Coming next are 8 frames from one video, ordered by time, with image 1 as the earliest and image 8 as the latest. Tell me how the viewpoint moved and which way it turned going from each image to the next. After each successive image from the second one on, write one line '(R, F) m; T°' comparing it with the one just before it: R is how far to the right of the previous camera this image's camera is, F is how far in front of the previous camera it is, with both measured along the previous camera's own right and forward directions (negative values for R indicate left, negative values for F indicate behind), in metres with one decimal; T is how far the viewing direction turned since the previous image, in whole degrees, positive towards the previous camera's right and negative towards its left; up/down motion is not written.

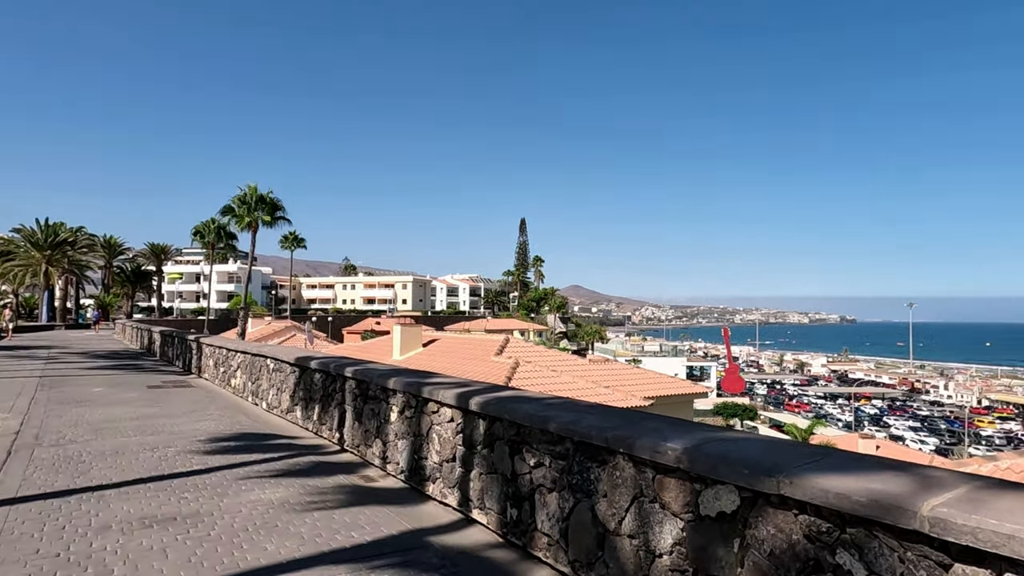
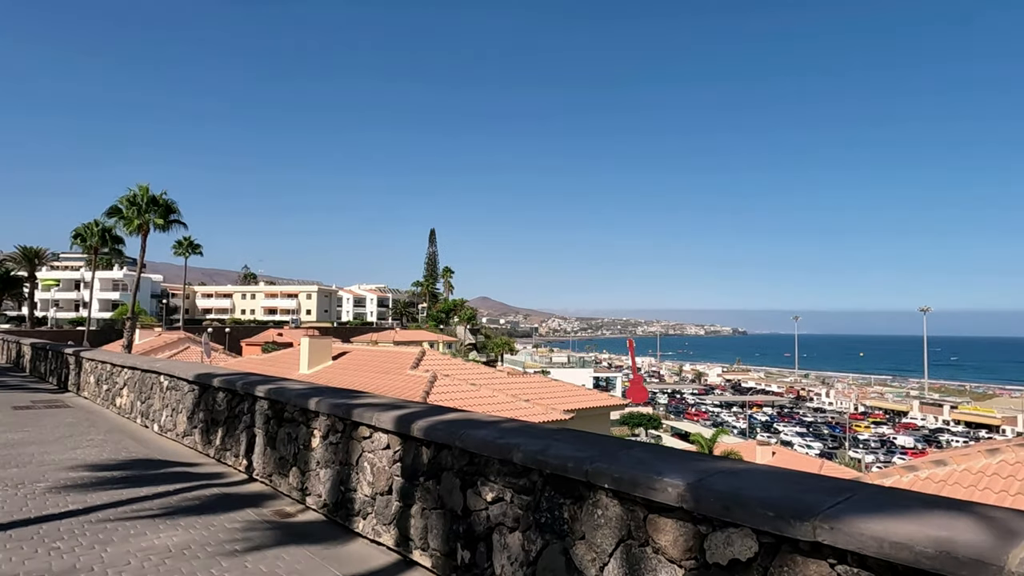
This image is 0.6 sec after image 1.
(-0.2, +0.5) m; +8°
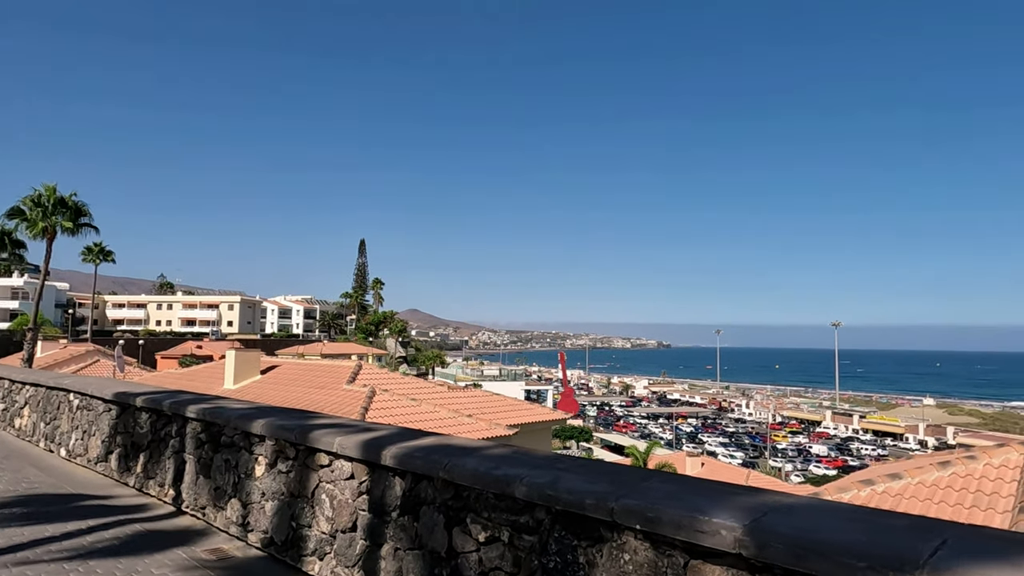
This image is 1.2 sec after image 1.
(-0.3, +0.4) m; +6°
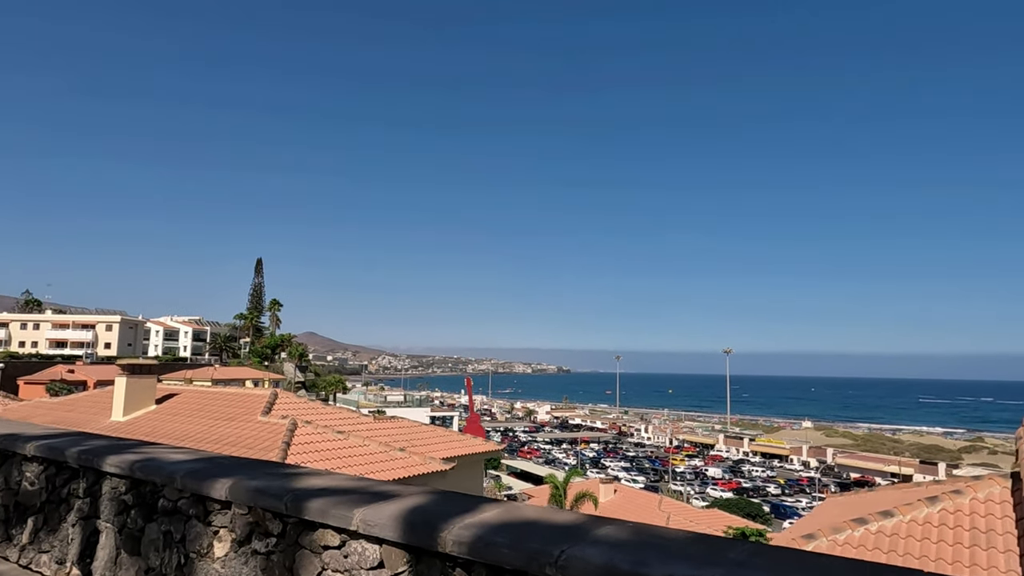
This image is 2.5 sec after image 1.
(-0.8, +0.9) m; +8°
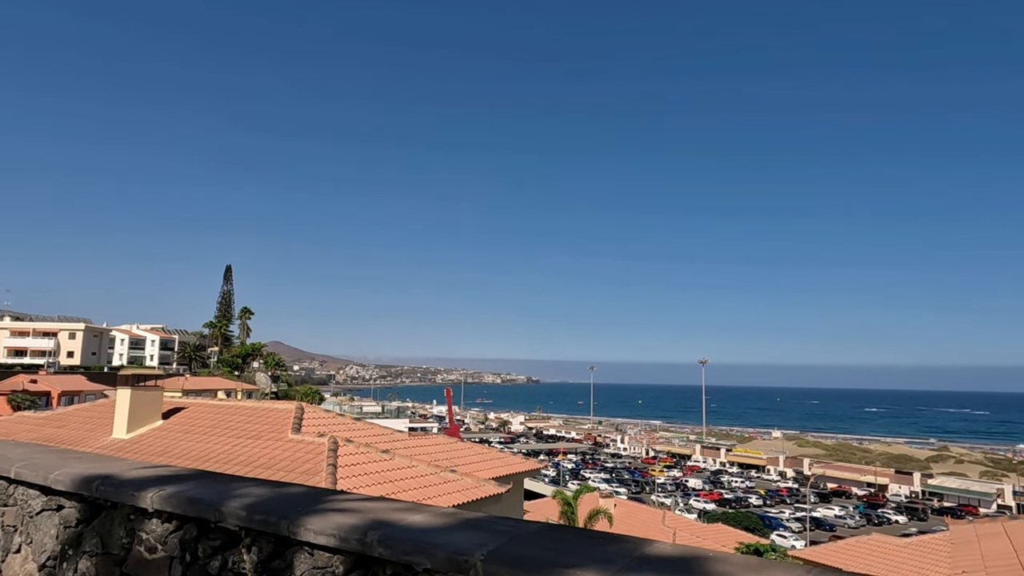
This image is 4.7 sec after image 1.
(-1.7, +1.3) m; +3°
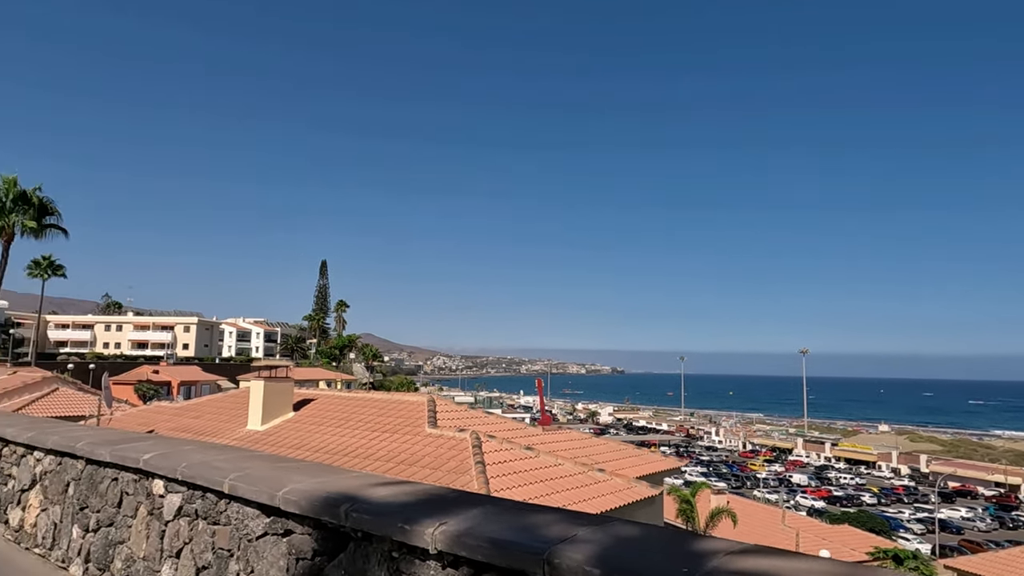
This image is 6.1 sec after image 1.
(-1.1, +0.9) m; -7°
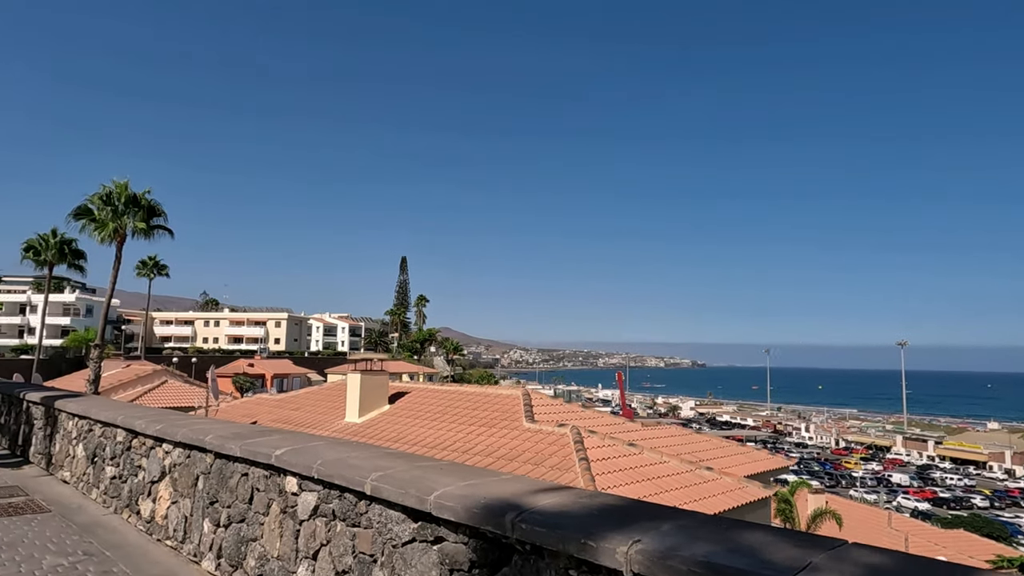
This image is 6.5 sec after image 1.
(-0.4, +0.3) m; -7°
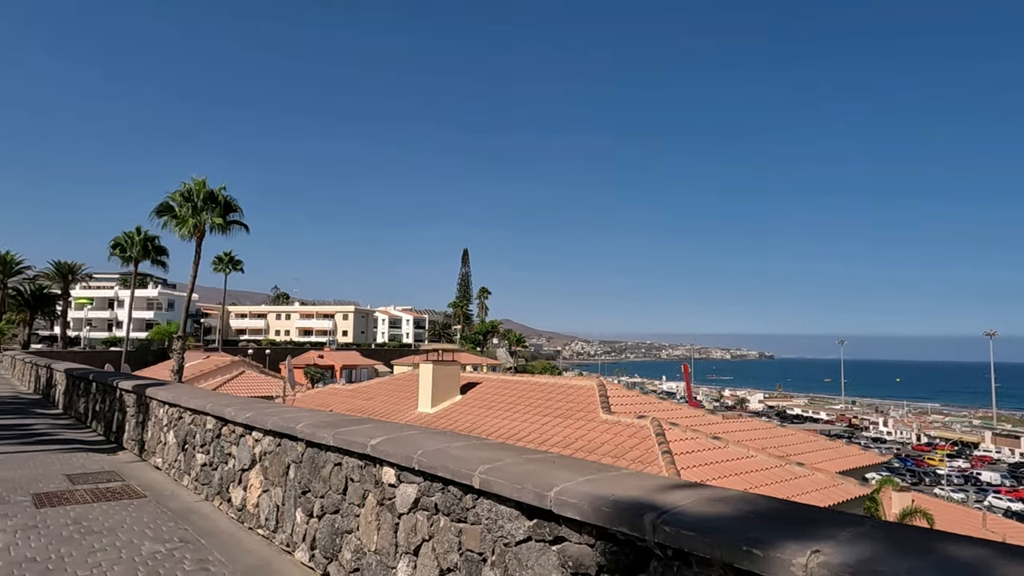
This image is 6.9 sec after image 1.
(-0.2, +0.3) m; -5°
